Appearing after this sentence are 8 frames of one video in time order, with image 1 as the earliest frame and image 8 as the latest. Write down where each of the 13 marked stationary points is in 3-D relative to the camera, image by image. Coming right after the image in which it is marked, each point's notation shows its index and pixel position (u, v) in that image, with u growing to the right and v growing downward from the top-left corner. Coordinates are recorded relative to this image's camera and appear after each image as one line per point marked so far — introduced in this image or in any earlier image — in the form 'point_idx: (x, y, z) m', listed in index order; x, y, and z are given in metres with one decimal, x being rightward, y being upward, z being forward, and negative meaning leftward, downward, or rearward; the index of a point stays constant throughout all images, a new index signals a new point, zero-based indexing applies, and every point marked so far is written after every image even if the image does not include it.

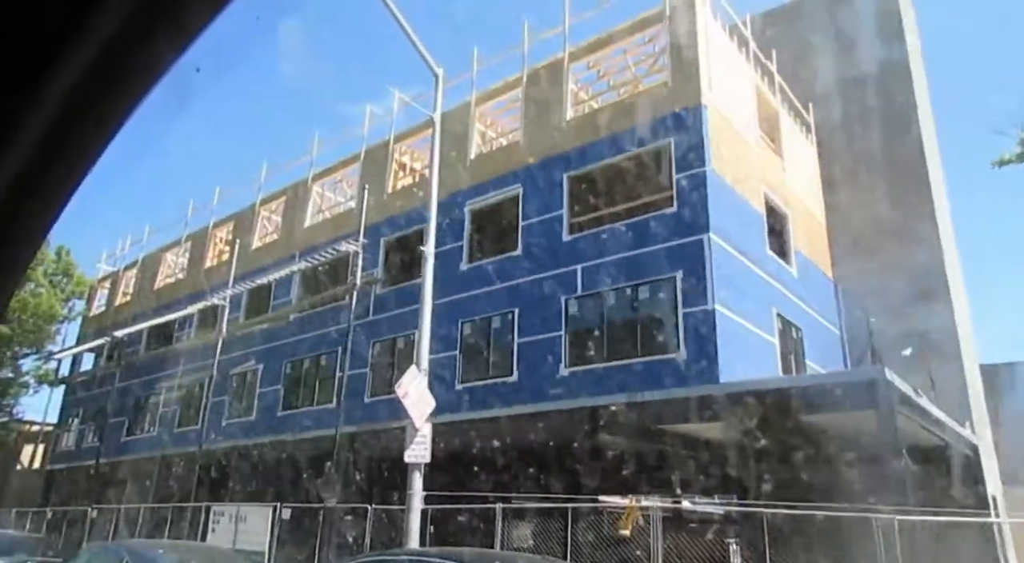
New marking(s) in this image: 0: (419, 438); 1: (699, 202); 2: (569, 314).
0: (-1.1, -1.9, +8.8) m
1: (+3.8, +1.6, +14.8) m
2: (+1.3, -0.7, +16.0) m
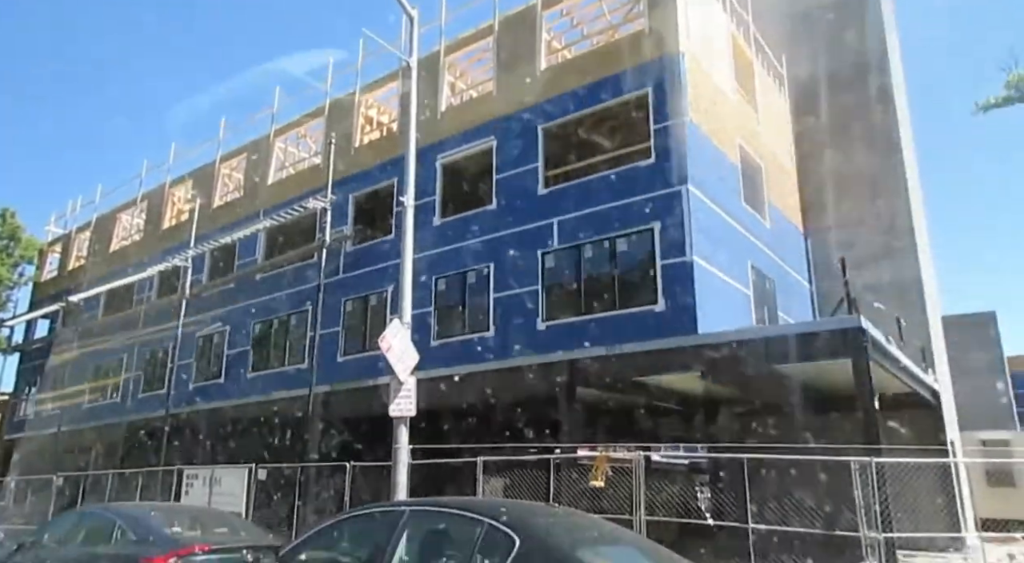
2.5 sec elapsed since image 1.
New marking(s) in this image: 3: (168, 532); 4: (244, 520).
0: (-1.3, -1.3, +8.6) m
1: (+3.3, +2.6, +14.6) m
2: (+0.7, +0.3, +15.8) m
3: (-3.3, -2.4, +7.3) m
4: (-3.2, -2.8, +8.8) m
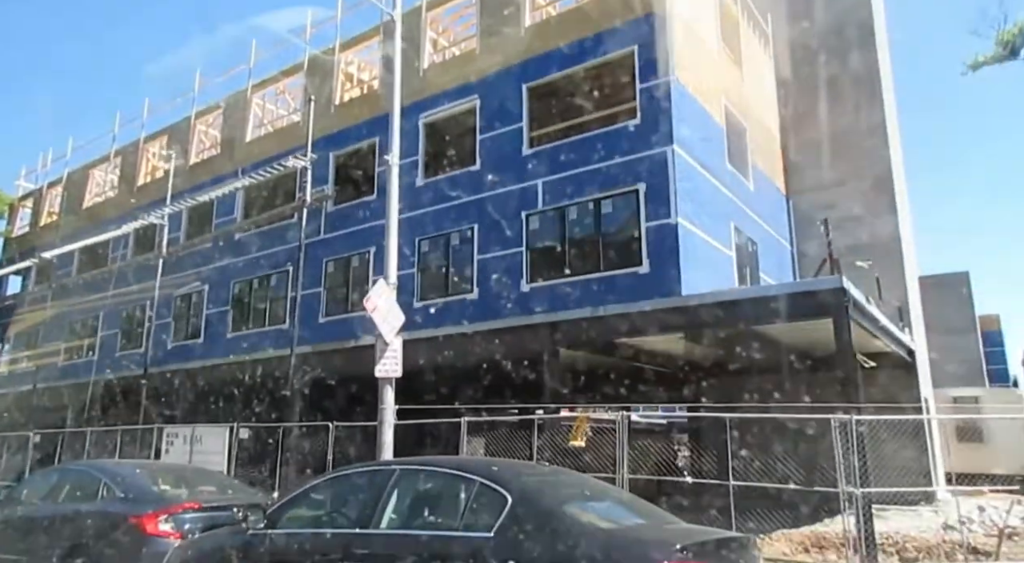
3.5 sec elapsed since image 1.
0: (-1.4, -0.8, +8.6) m
1: (+3.0, +3.3, +14.5) m
2: (+0.4, +1.1, +15.7) m
3: (-3.5, -2.0, +7.3) m
4: (-3.4, -2.3, +8.8) m
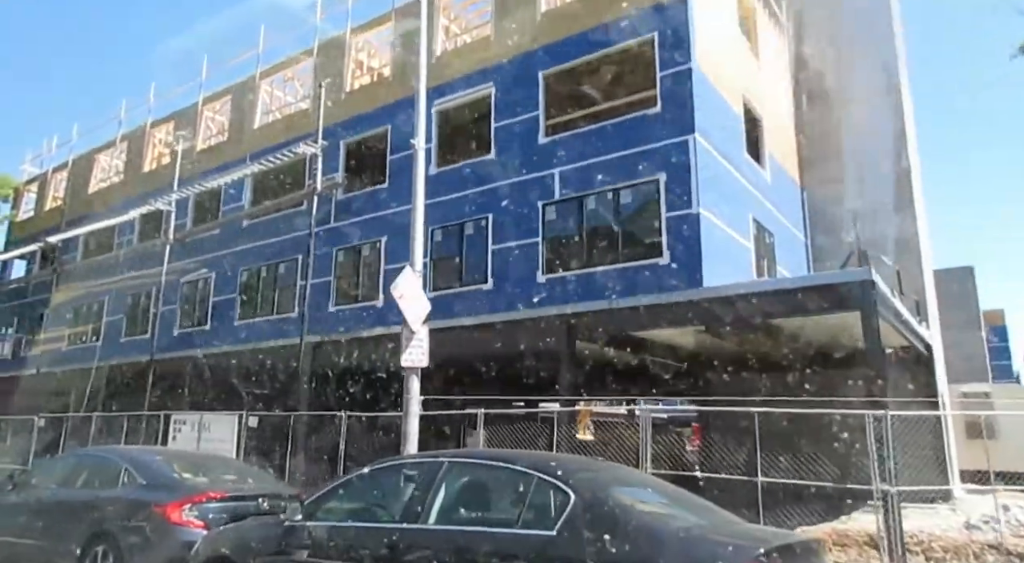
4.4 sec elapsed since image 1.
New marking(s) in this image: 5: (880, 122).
0: (-1.1, -0.7, +8.4) m
1: (+3.3, +3.5, +14.3) m
2: (+0.7, +1.3, +15.5) m
3: (-3.2, -1.9, +7.1) m
4: (-3.0, -2.2, +8.6) m
5: (+9.5, +4.2, +19.2) m
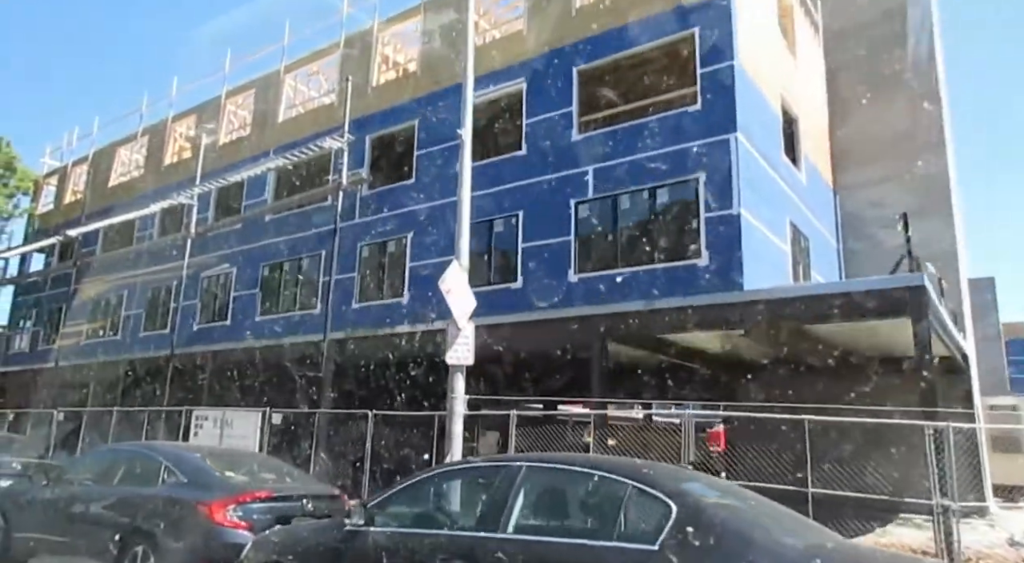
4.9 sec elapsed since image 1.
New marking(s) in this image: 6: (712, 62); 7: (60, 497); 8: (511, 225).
0: (-0.6, -0.6, +8.1) m
1: (+4.0, +3.4, +13.9) m
2: (+1.4, +1.3, +15.2) m
3: (-2.7, -1.8, +6.8) m
4: (-2.5, -2.1, +8.3) m
5: (+10.2, +4.0, +18.8) m
6: (+3.9, +4.2, +14.3) m
7: (-4.5, -2.2, +7.5) m
8: (0.0, +1.3, +16.3) m
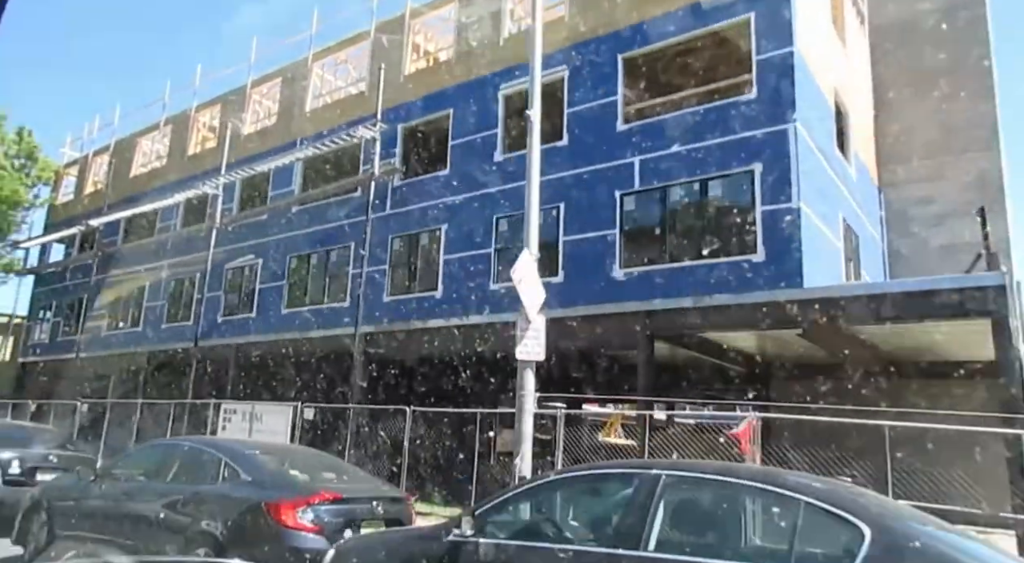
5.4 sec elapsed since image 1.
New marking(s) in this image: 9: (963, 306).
0: (+0.2, -0.5, +7.6) m
1: (+4.9, +3.5, +13.4) m
2: (+2.2, +1.4, +14.7) m
3: (-1.9, -1.7, +6.3) m
4: (-1.8, -1.9, +7.8) m
5: (+11.1, +4.0, +18.2) m
6: (+4.7, +4.3, +13.8) m
7: (-3.8, -2.0, +7.0) m
8: (+0.8, +1.4, +15.8) m
9: (+6.4, -0.4, +10.5) m
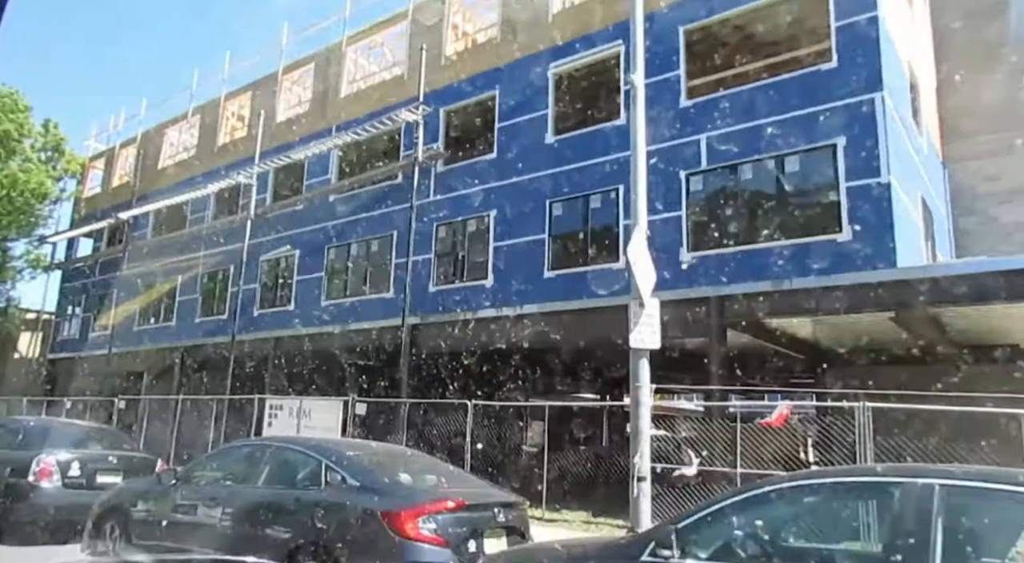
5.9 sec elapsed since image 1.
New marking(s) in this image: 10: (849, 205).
0: (+1.2, -0.3, +6.9) m
1: (+5.9, +3.8, +12.6) m
2: (+3.4, +1.7, +13.9) m
3: (-0.9, -1.5, +5.7) m
4: (-0.7, -1.8, +7.2) m
5: (+12.3, +4.5, +17.3) m
6: (+5.8, +4.6, +13.0) m
7: (-2.7, -1.9, +6.4) m
8: (+2.0, +1.7, +15.0) m
9: (+7.5, -0.1, +9.7) m
10: (+5.5, +1.2, +12.2) m
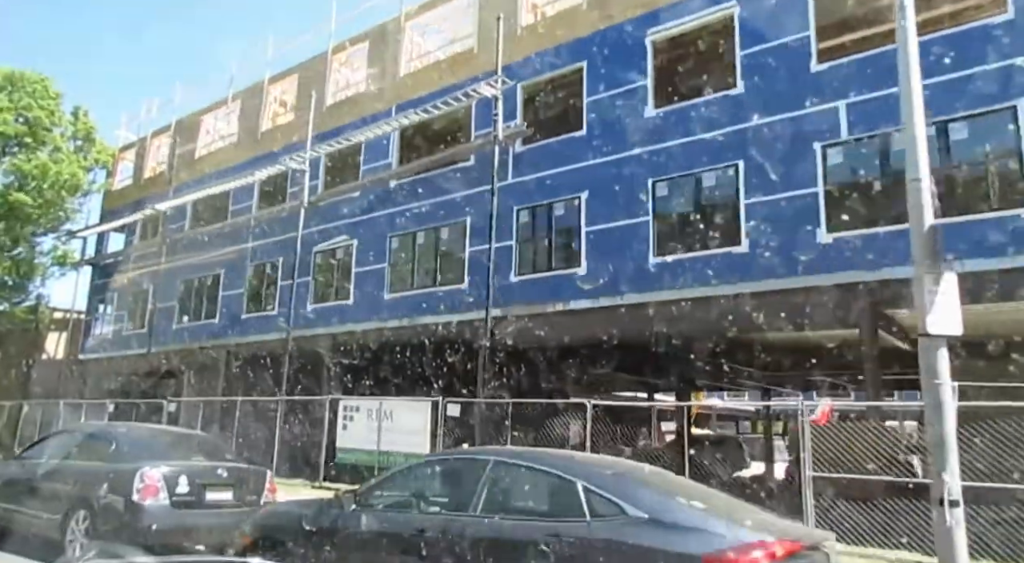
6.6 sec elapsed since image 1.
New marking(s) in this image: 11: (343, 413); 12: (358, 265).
0: (+3.1, -0.1, +5.5) m
1: (+7.8, +4.1, +11.1) m
2: (+5.3, +2.0, +12.4) m
3: (+1.0, -1.3, +4.2) m
4: (+1.2, -1.5, +5.7) m
5: (+14.2, +4.8, +15.7) m
6: (+7.7, +4.9, +11.4) m
7: (-0.8, -1.7, +4.9) m
8: (+3.9, +1.9, +13.6) m
9: (+9.4, +0.2, +8.2) m
10: (+7.4, +1.5, +10.7) m
11: (-3.4, -2.6, +14.9) m
12: (-4.1, +0.4, +19.7) m
